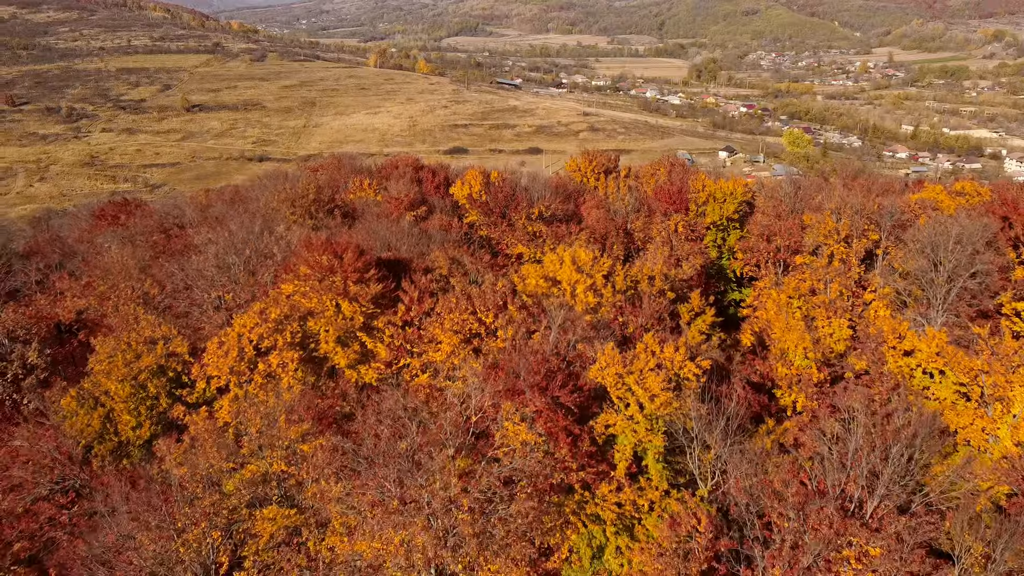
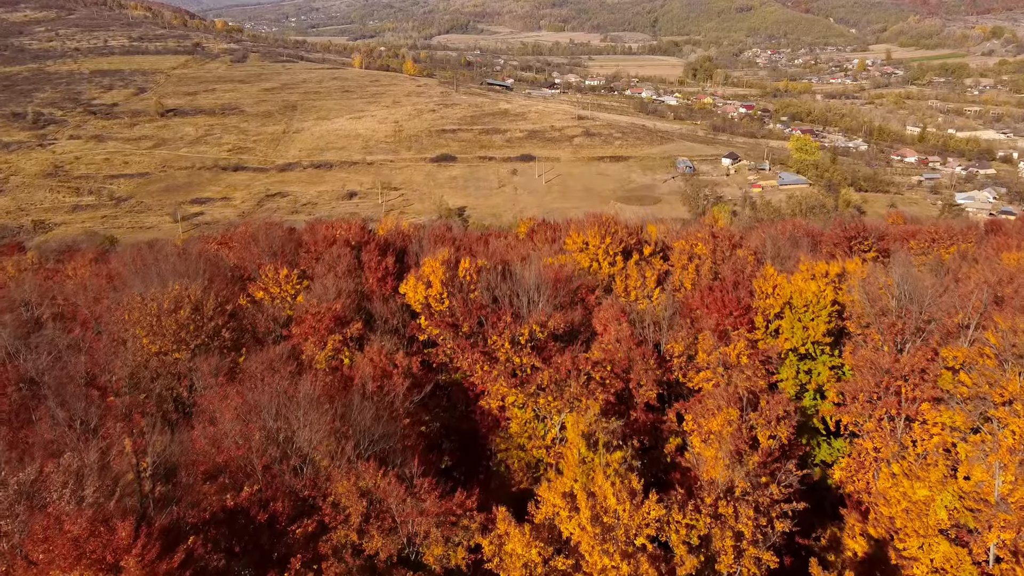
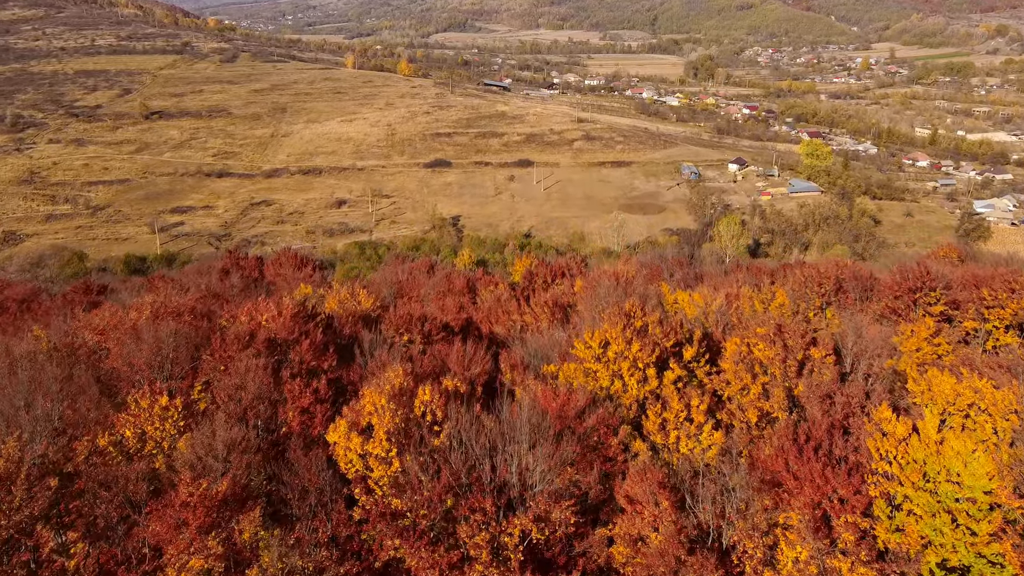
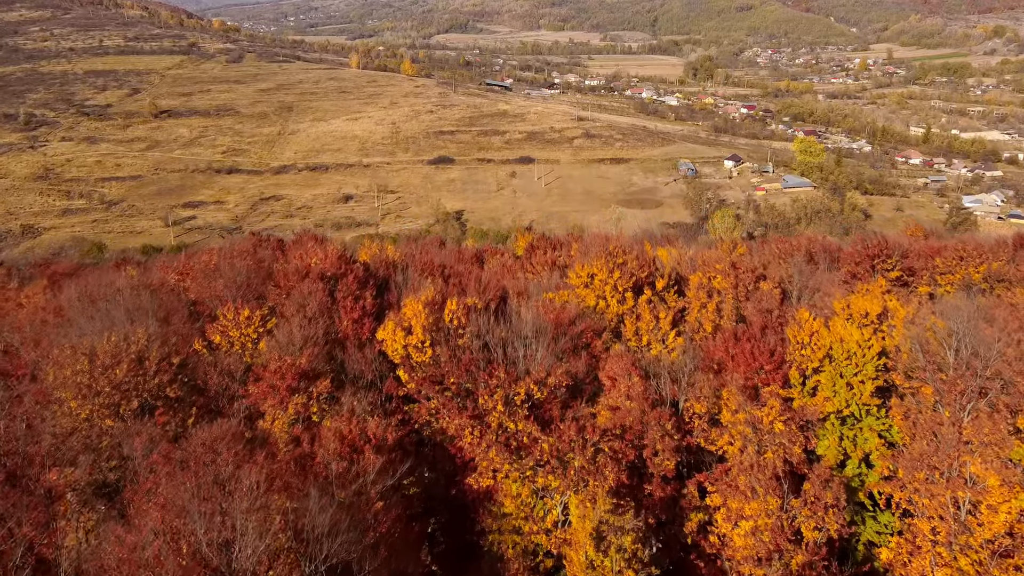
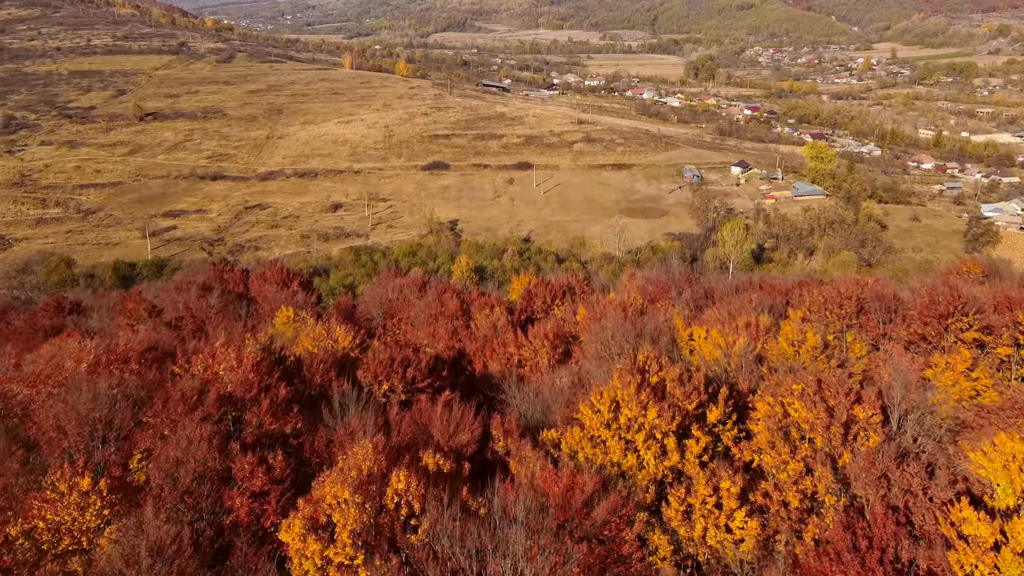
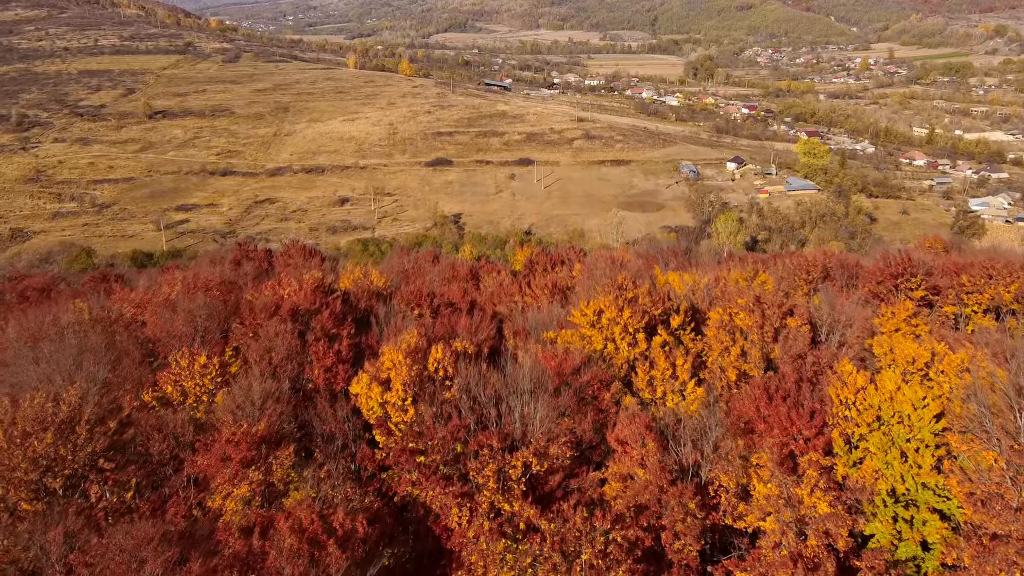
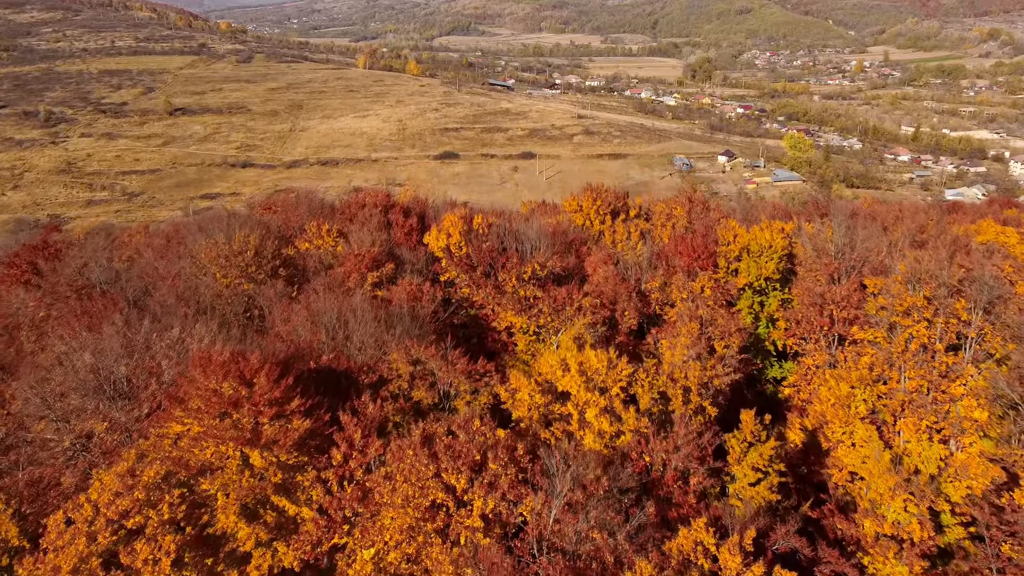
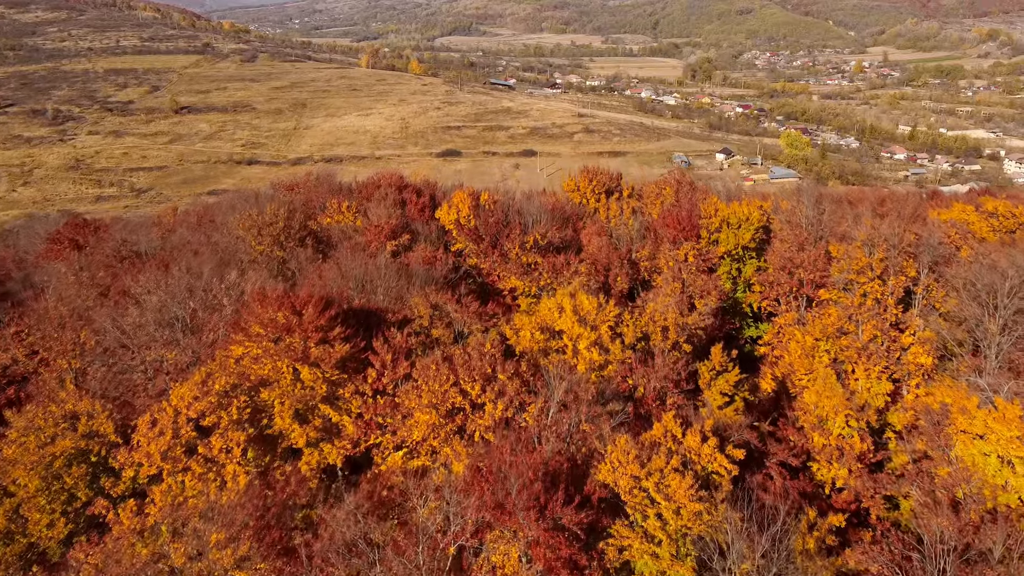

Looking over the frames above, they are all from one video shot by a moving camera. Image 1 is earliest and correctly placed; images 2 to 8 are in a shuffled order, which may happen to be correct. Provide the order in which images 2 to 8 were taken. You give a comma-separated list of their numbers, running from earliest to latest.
8, 7, 2, 4, 6, 3, 5
